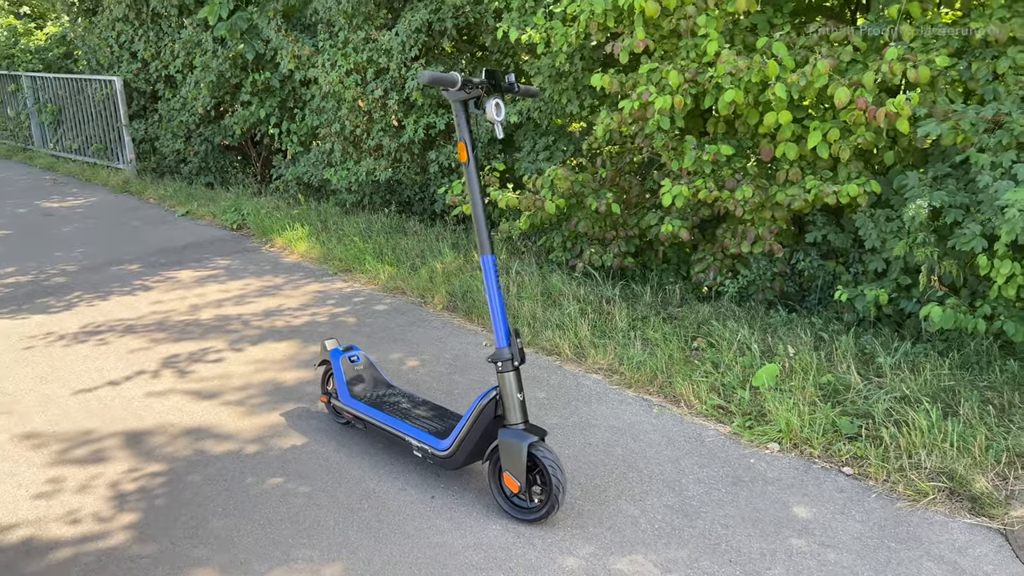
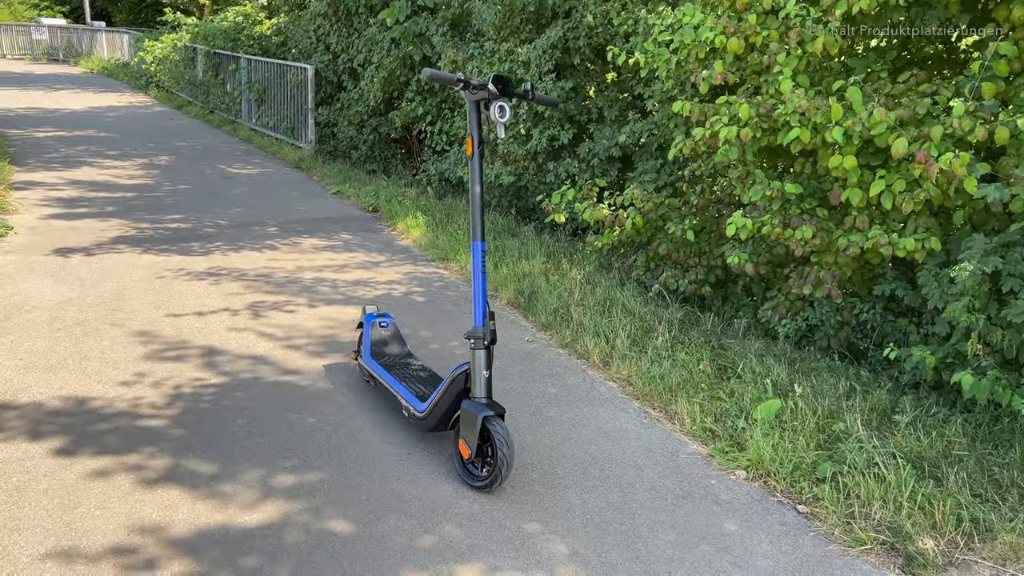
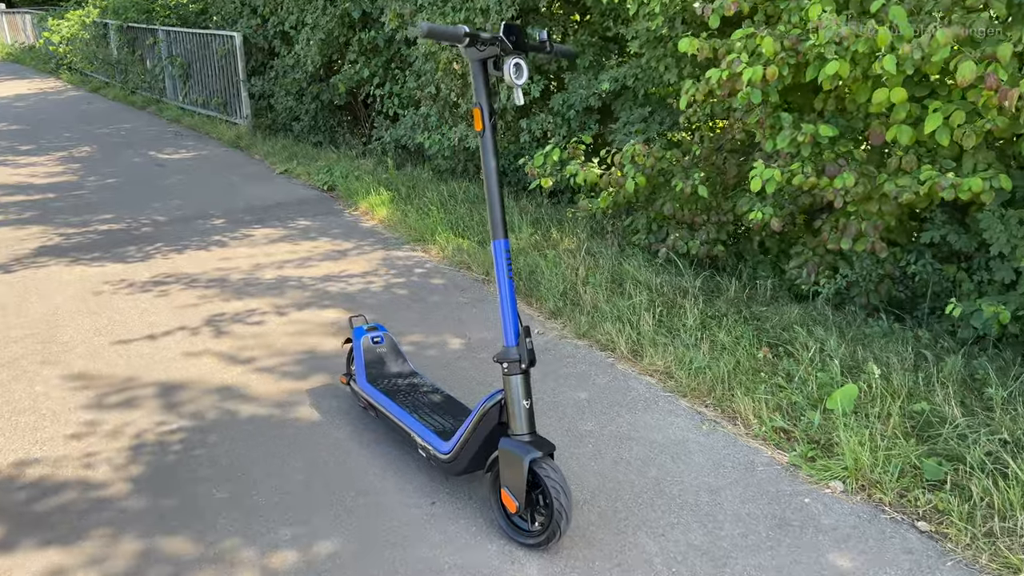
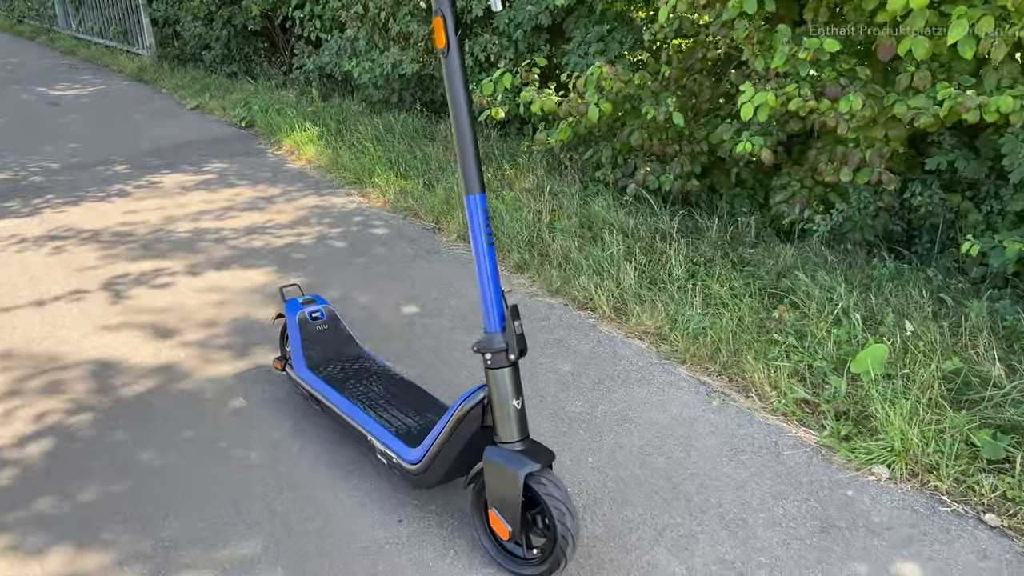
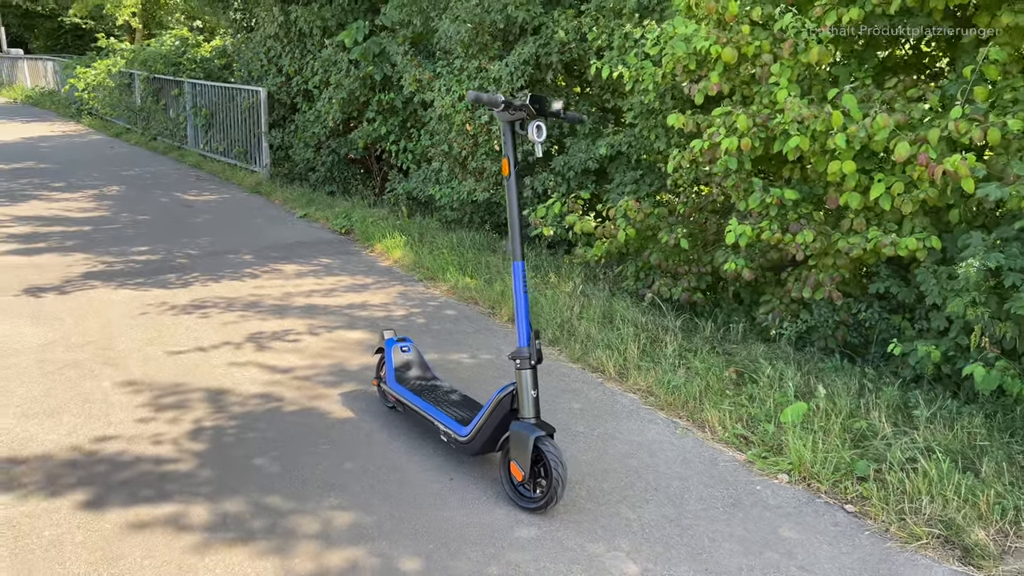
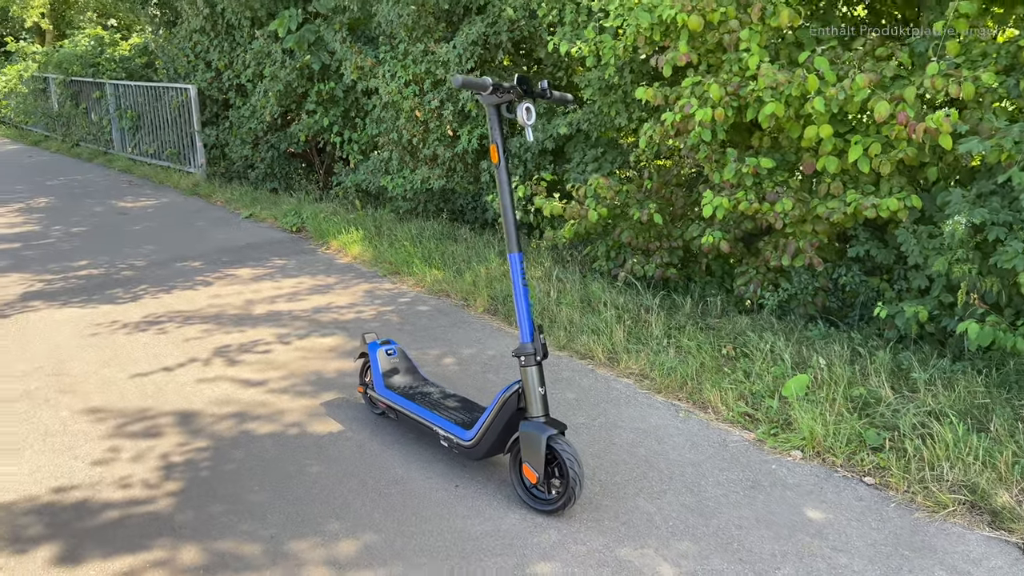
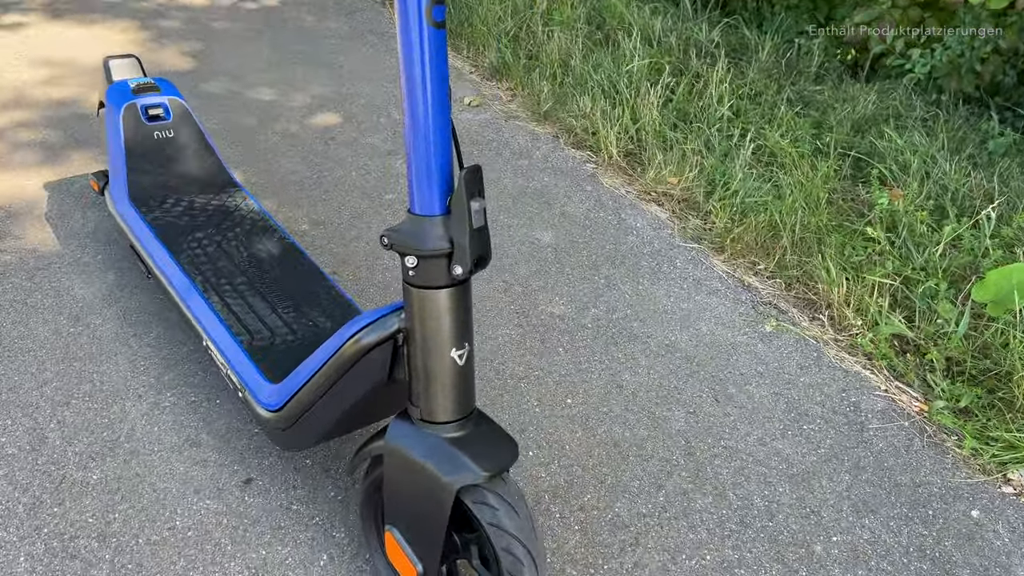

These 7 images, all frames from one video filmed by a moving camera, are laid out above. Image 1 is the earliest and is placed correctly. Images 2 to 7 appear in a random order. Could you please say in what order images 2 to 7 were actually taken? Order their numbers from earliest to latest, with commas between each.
6, 5, 2, 3, 4, 7
